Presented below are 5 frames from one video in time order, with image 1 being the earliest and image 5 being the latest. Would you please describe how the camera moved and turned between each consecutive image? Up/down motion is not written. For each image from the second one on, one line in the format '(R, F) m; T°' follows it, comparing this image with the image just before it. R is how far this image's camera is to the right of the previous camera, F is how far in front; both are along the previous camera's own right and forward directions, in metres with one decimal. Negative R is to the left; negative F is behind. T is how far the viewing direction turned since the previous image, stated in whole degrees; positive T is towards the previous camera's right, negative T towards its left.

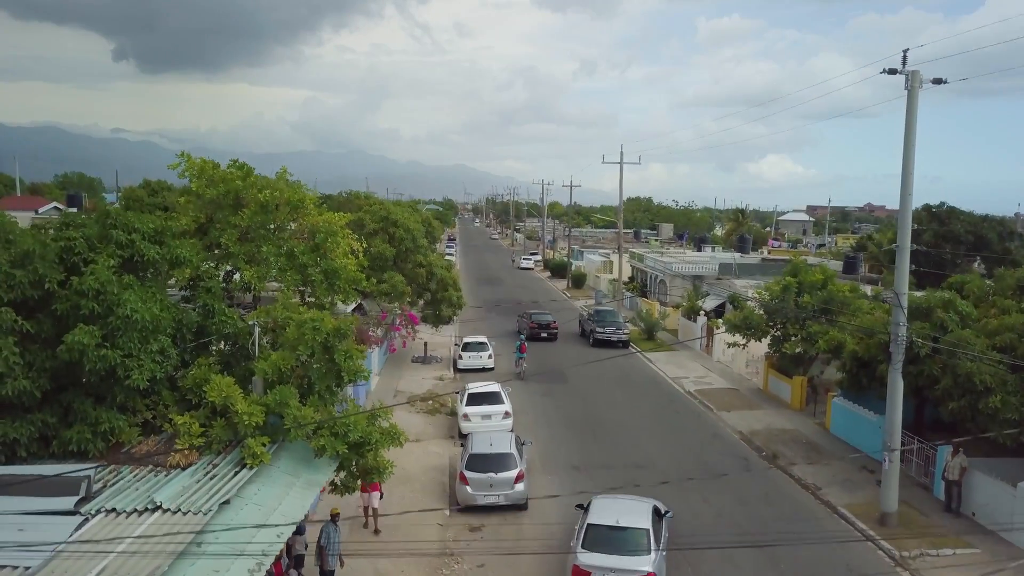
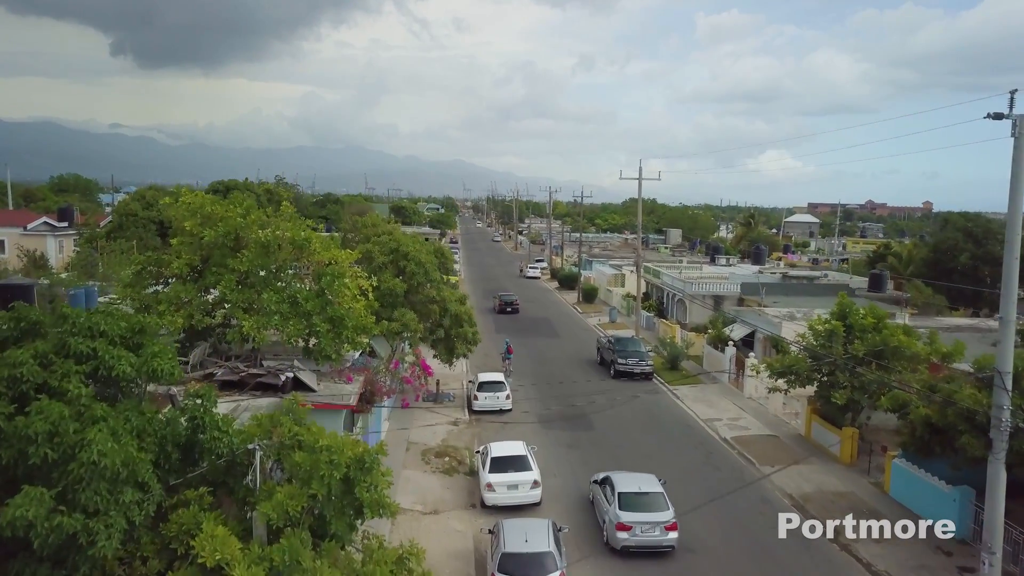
(-0.4, +1.4) m; 0°
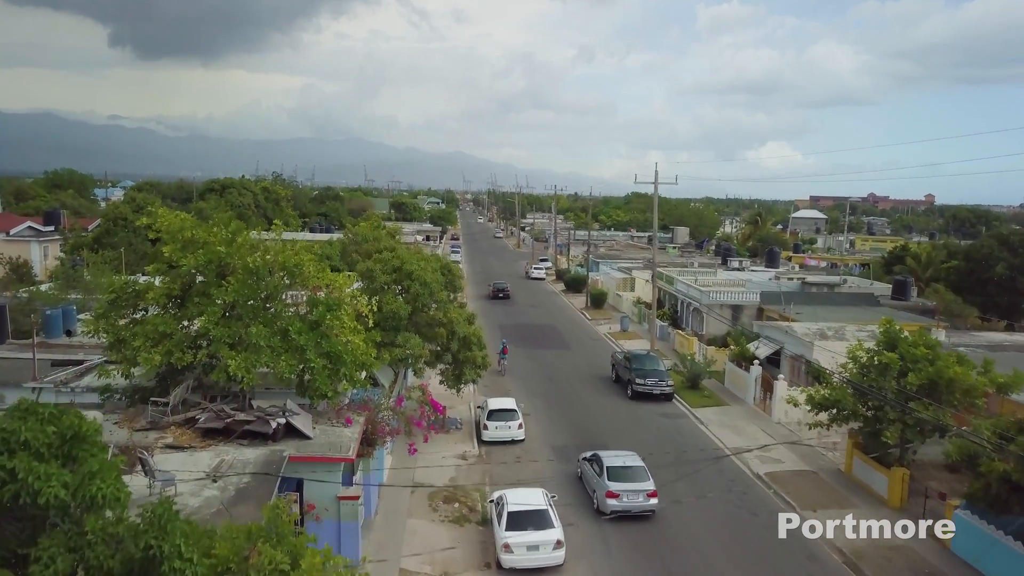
(-0.3, +1.4) m; 0°
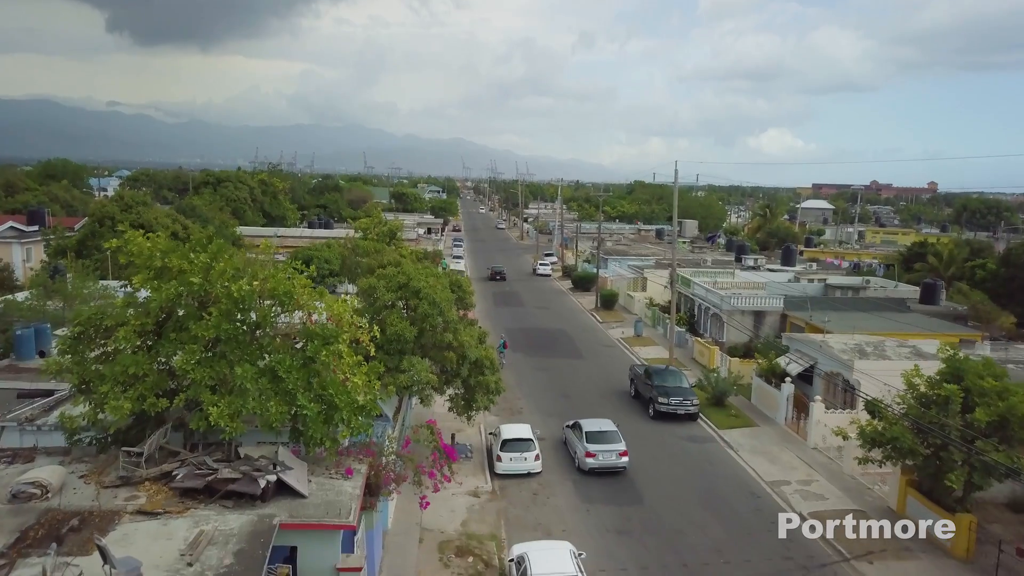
(-0.3, +1.5) m; 0°
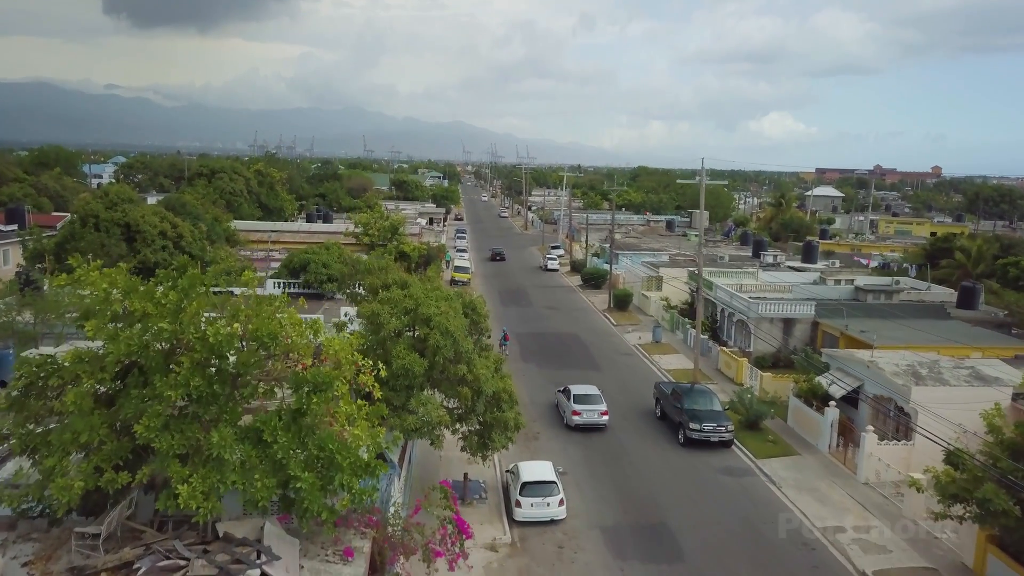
(-0.3, +1.8) m; 0°
